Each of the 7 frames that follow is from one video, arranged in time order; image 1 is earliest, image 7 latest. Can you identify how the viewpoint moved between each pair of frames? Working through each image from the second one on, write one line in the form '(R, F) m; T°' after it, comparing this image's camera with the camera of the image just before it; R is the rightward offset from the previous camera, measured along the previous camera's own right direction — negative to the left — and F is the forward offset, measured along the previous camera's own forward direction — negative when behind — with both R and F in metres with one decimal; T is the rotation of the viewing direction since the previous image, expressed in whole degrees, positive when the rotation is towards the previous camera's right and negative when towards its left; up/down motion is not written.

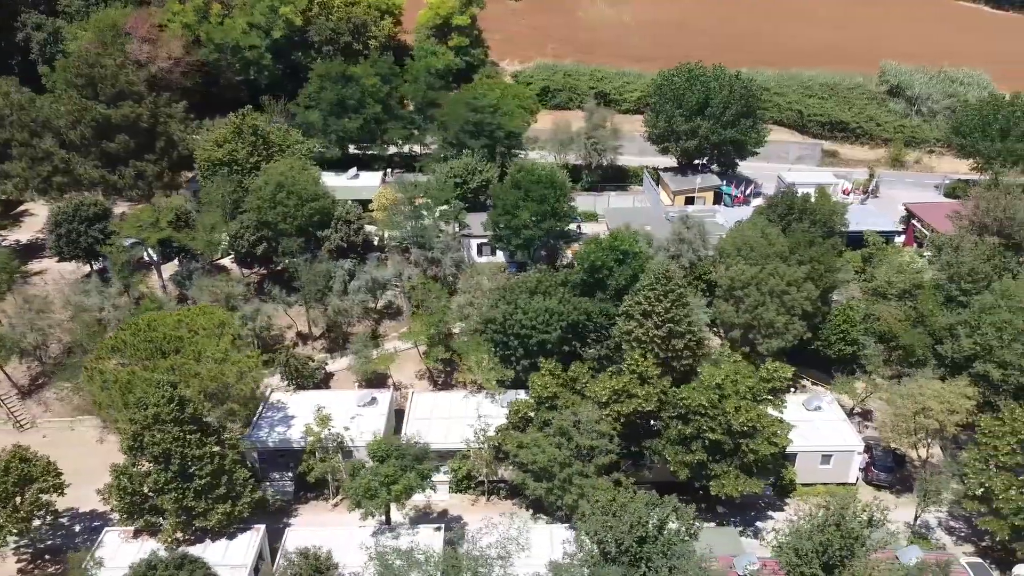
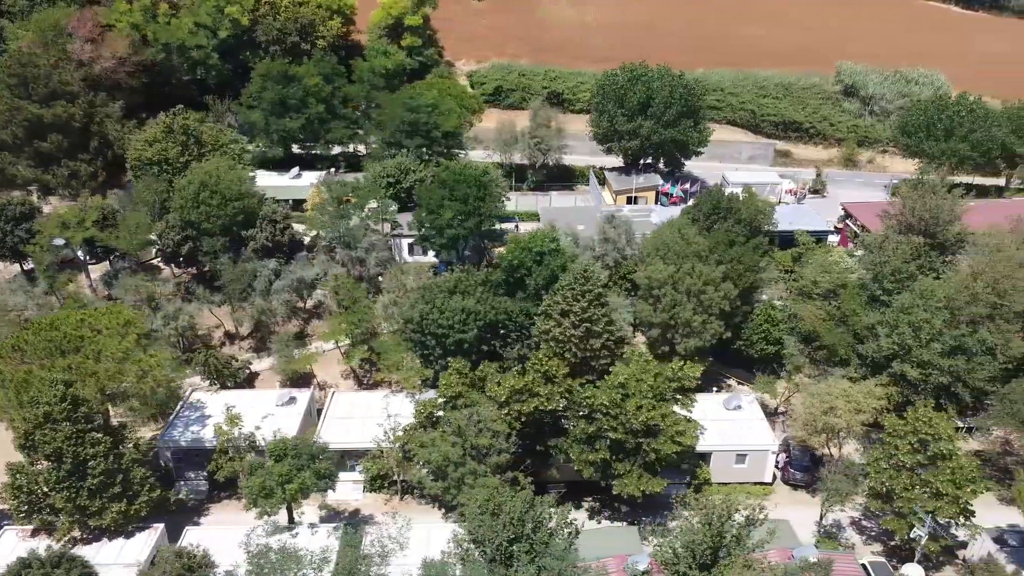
(+1.8, 0.0) m; 0°
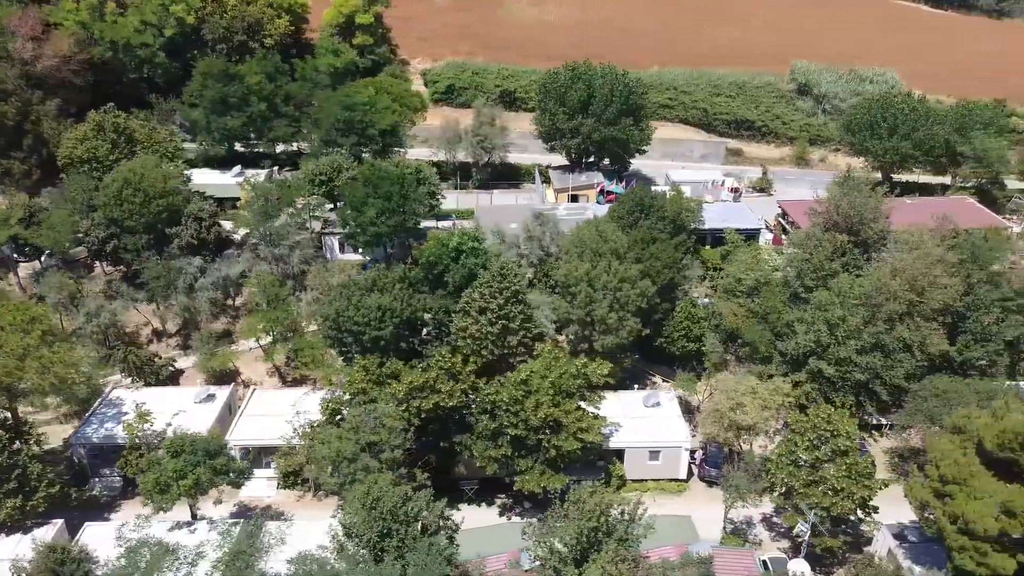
(+1.8, -0.1) m; 0°
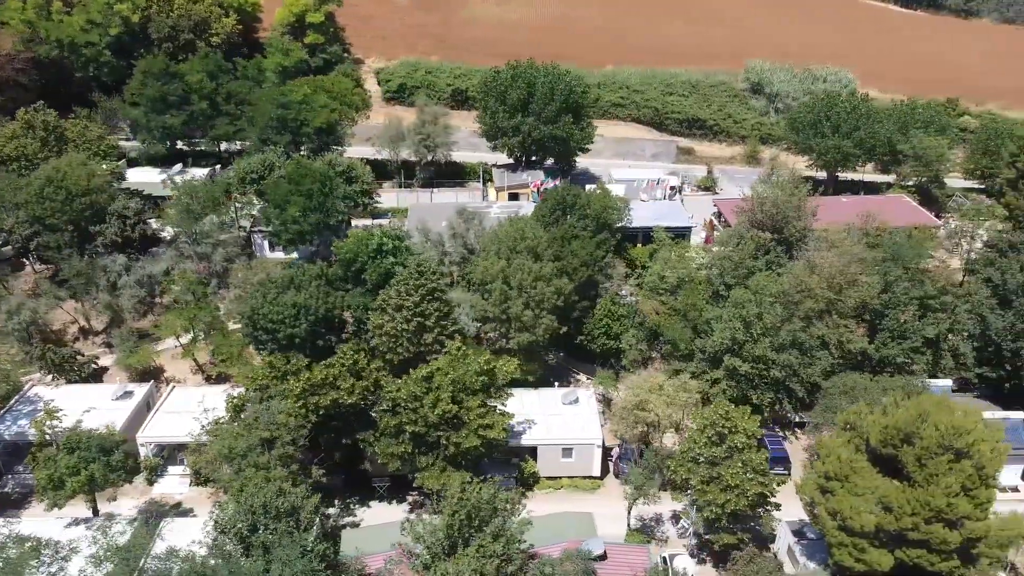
(+1.8, 0.0) m; 0°
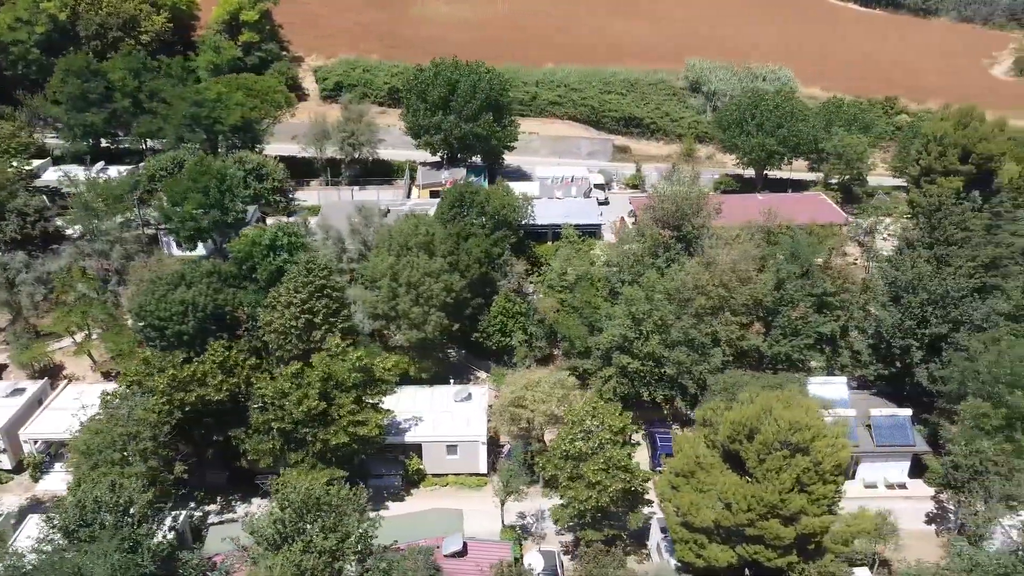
(+2.4, 0.0) m; 0°
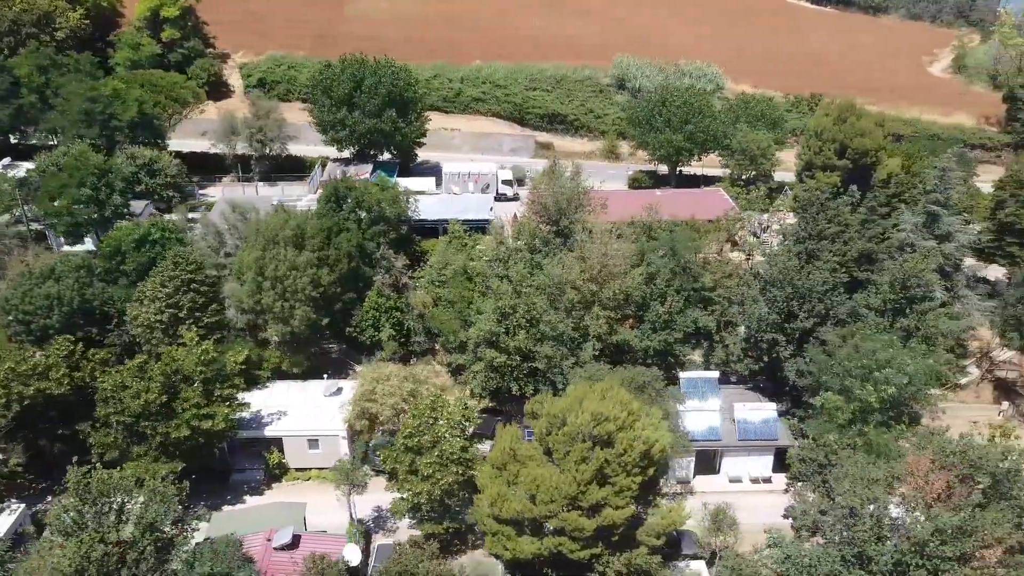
(+2.9, 0.0) m; 0°
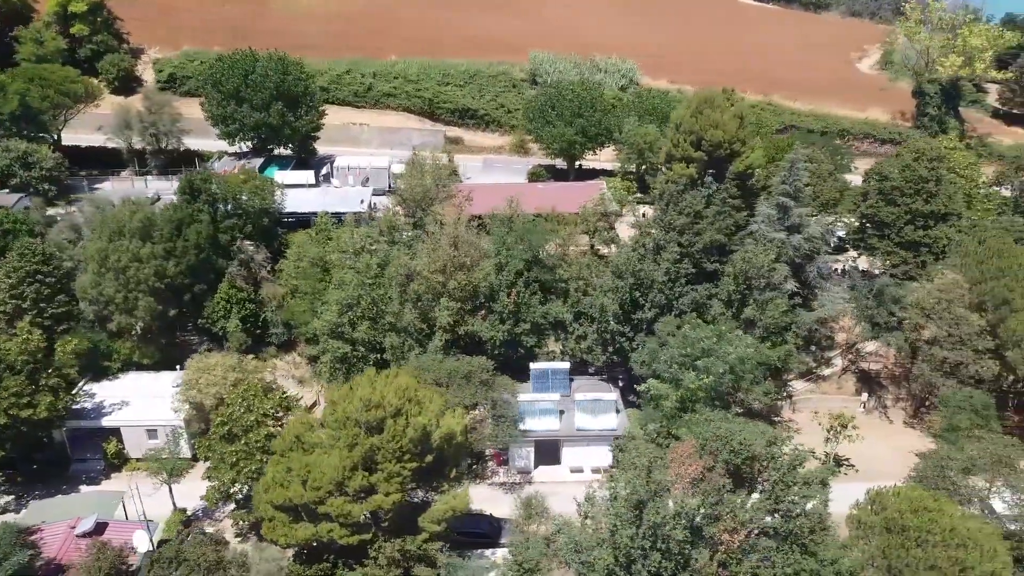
(+3.4, -0.1) m; 0°
